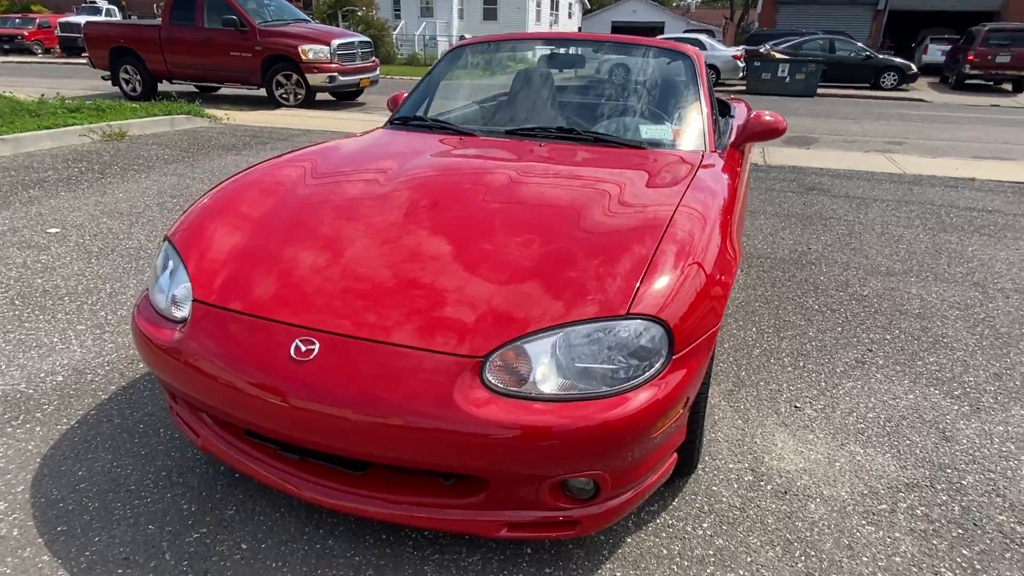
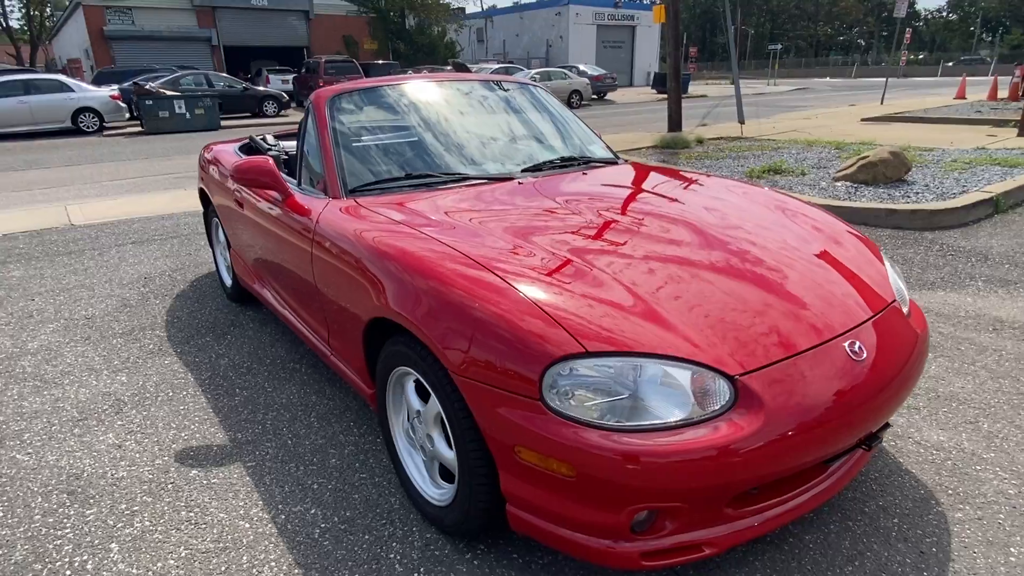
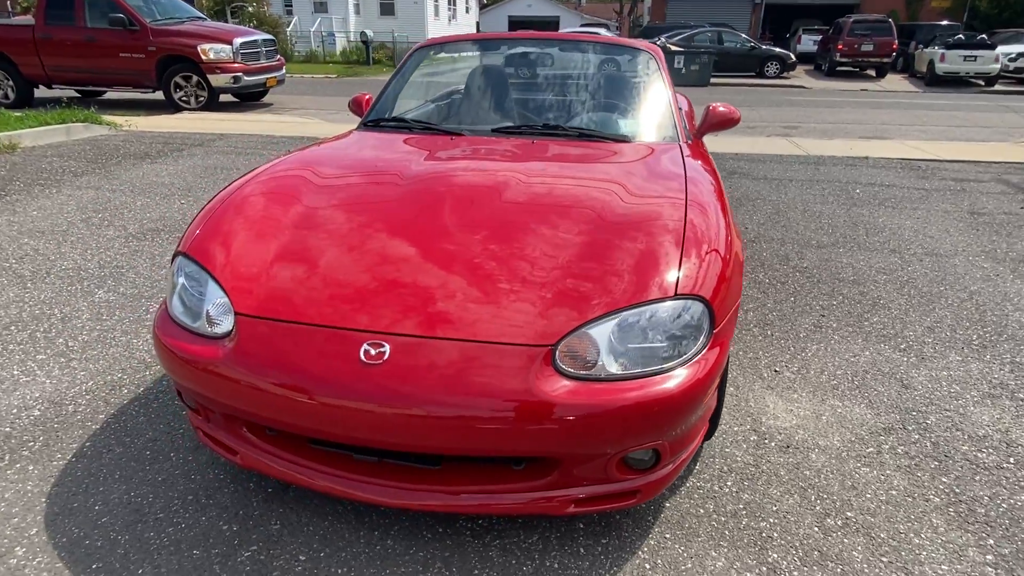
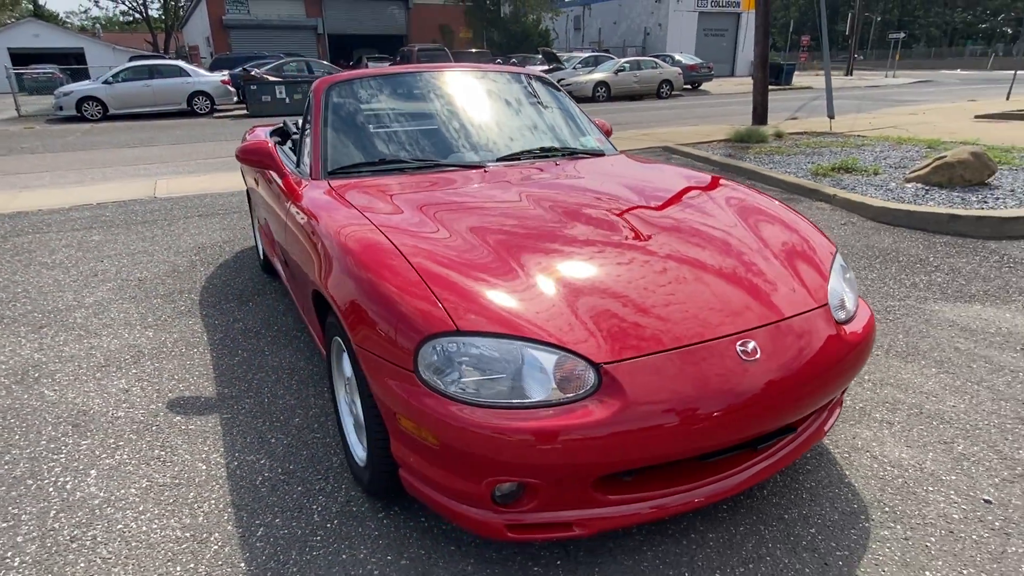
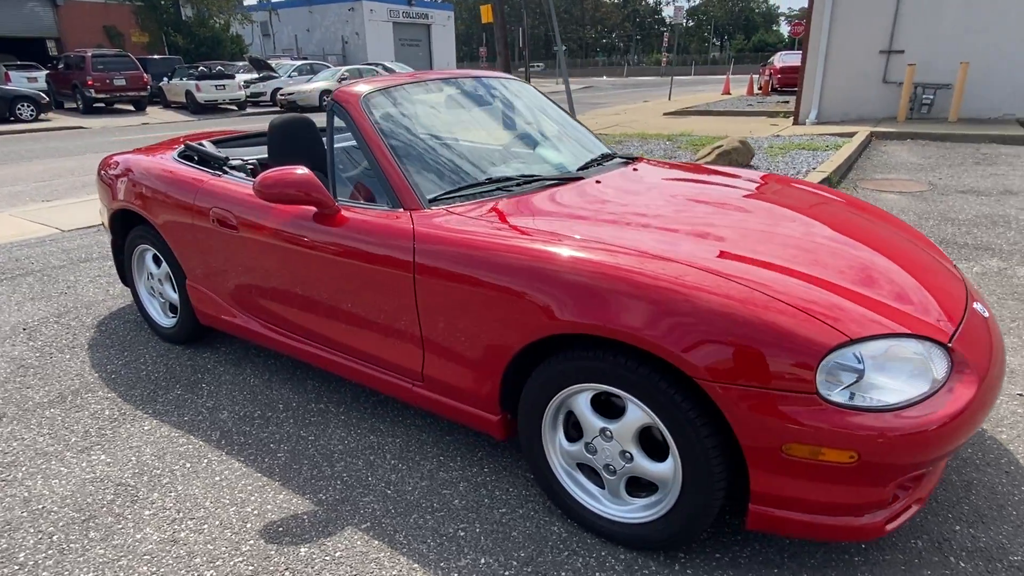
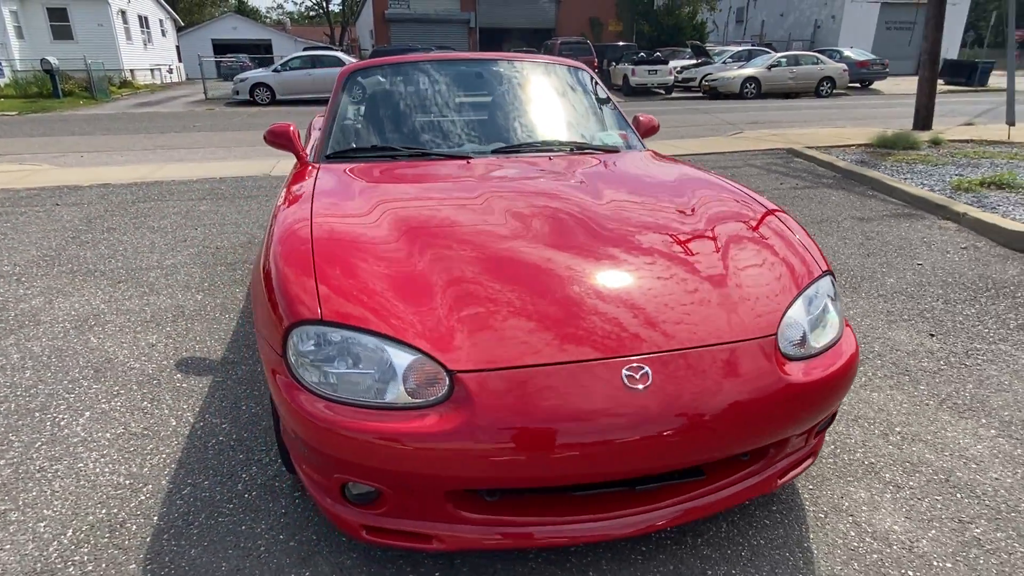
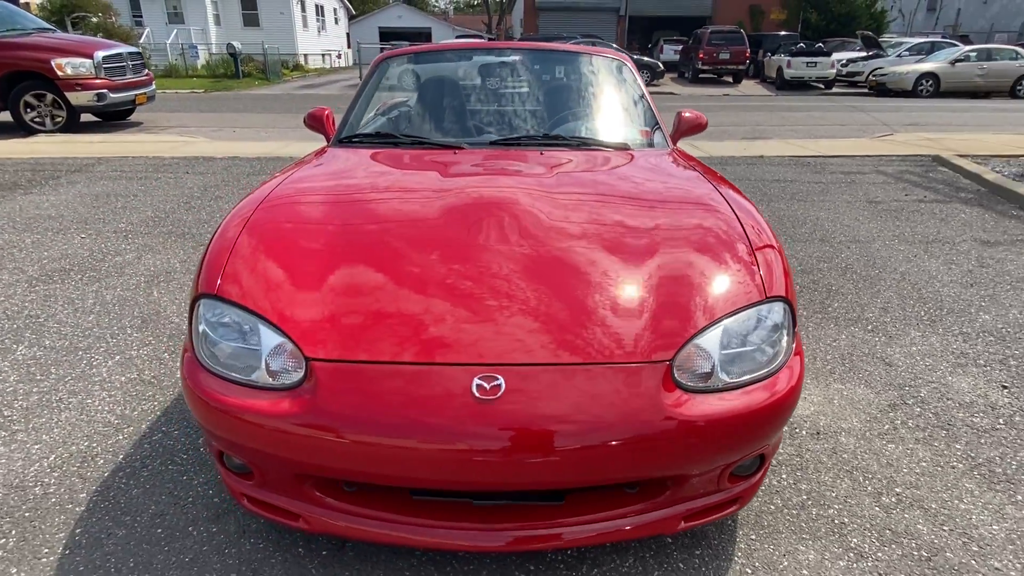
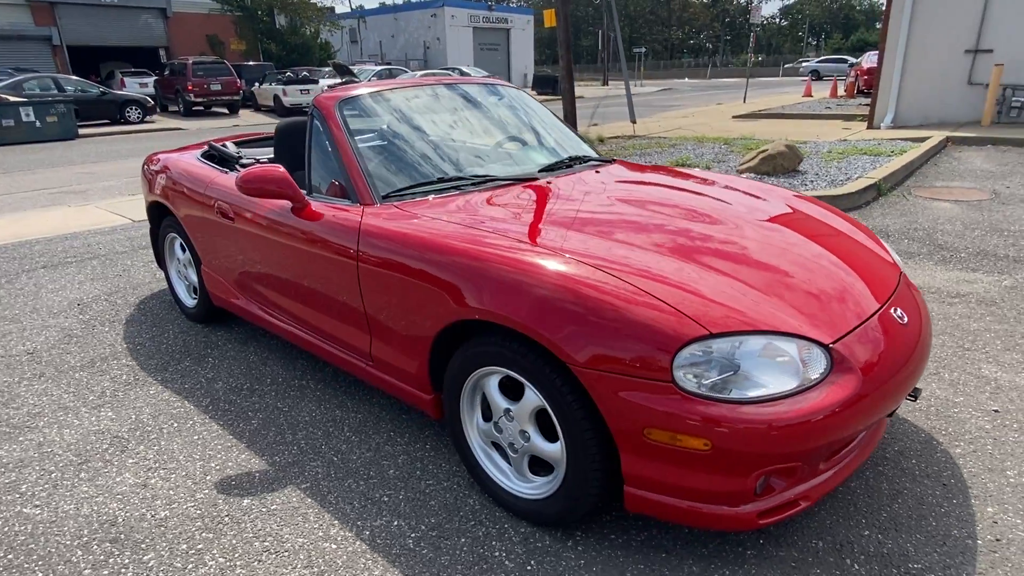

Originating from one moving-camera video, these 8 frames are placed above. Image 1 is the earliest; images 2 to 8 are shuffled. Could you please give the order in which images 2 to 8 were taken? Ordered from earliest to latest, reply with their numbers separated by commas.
3, 7, 6, 4, 2, 8, 5
